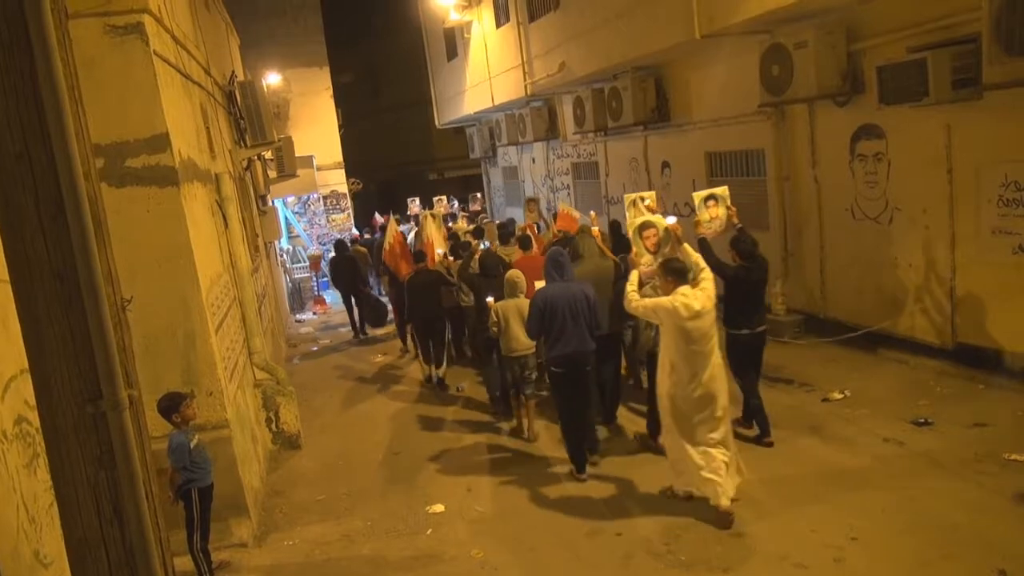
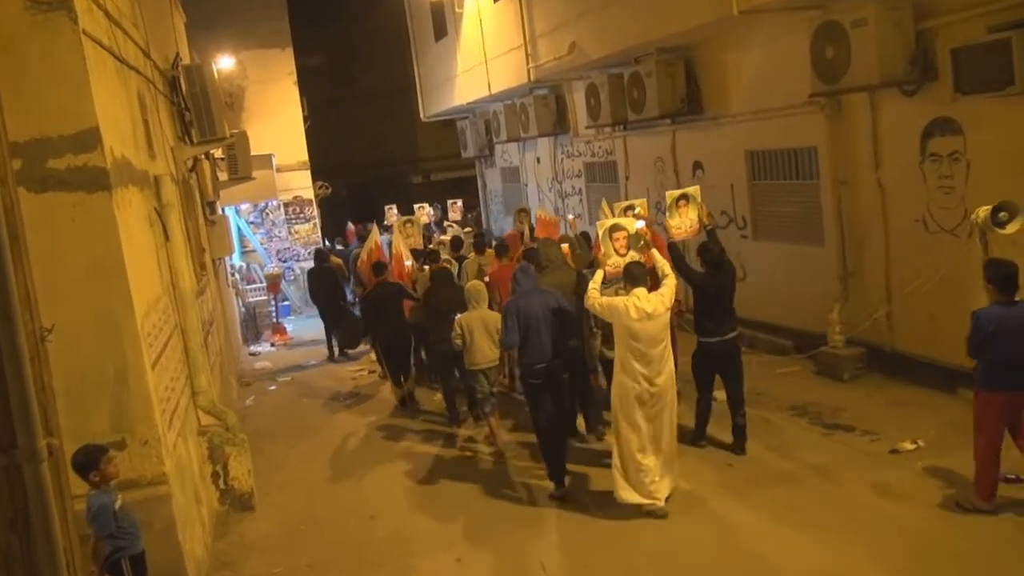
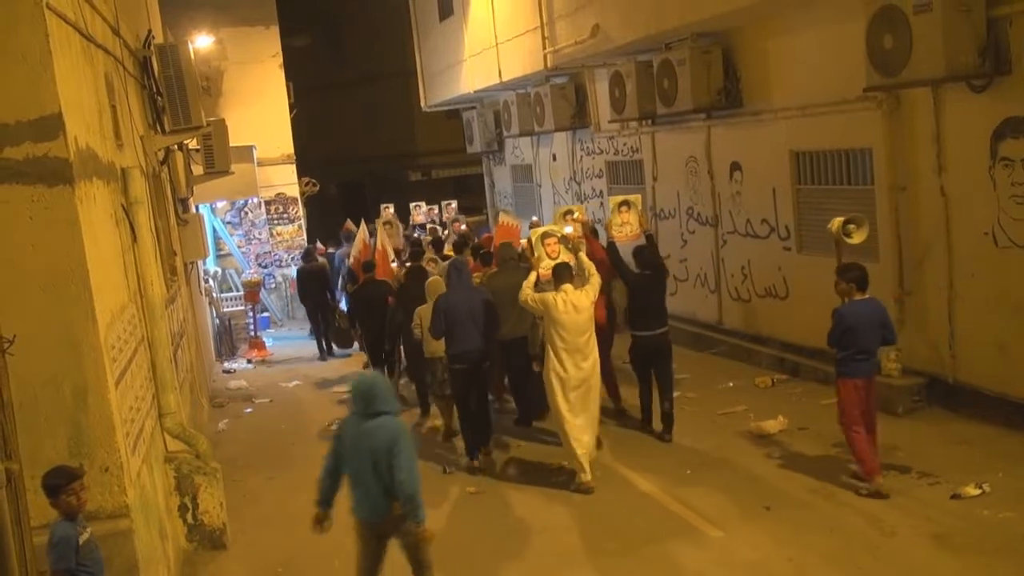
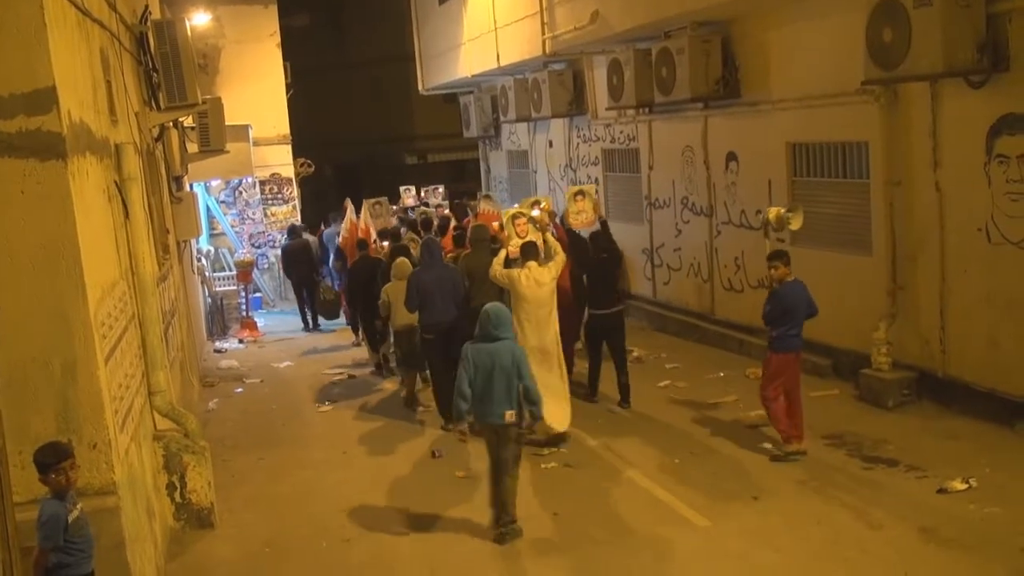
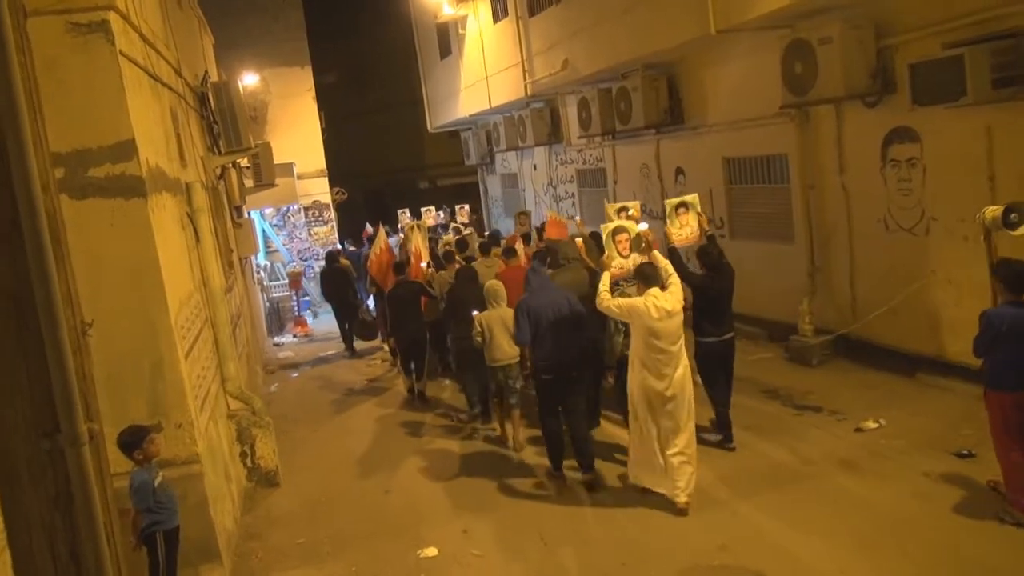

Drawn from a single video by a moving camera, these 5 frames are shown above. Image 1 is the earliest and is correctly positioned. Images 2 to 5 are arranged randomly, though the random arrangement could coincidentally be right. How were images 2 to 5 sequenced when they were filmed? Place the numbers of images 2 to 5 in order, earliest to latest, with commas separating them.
5, 2, 3, 4
